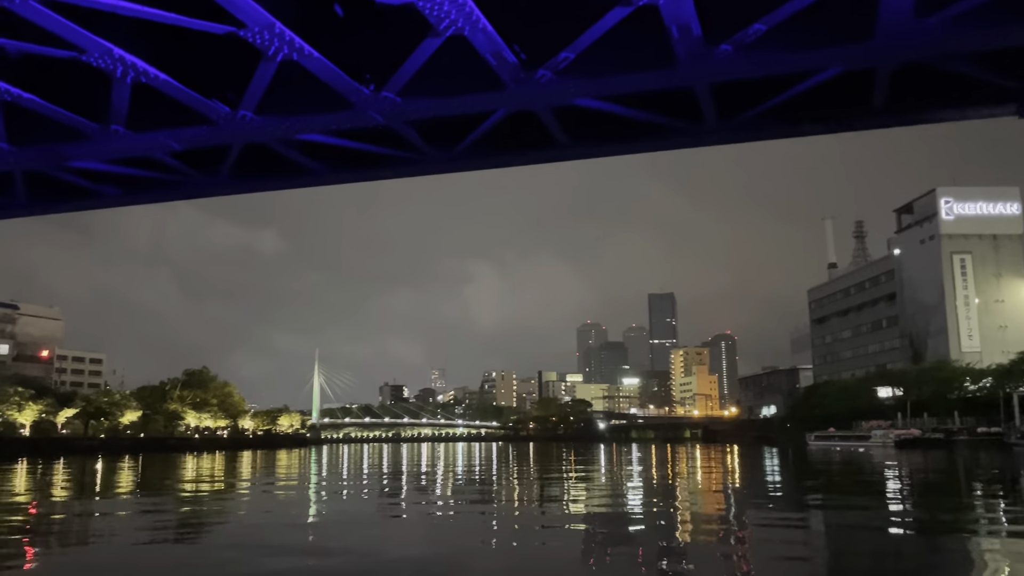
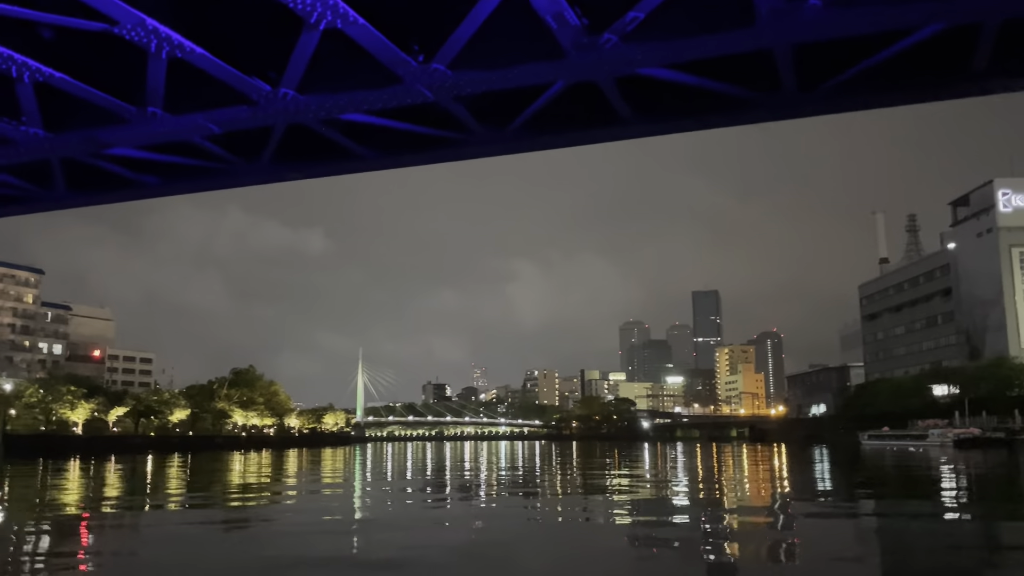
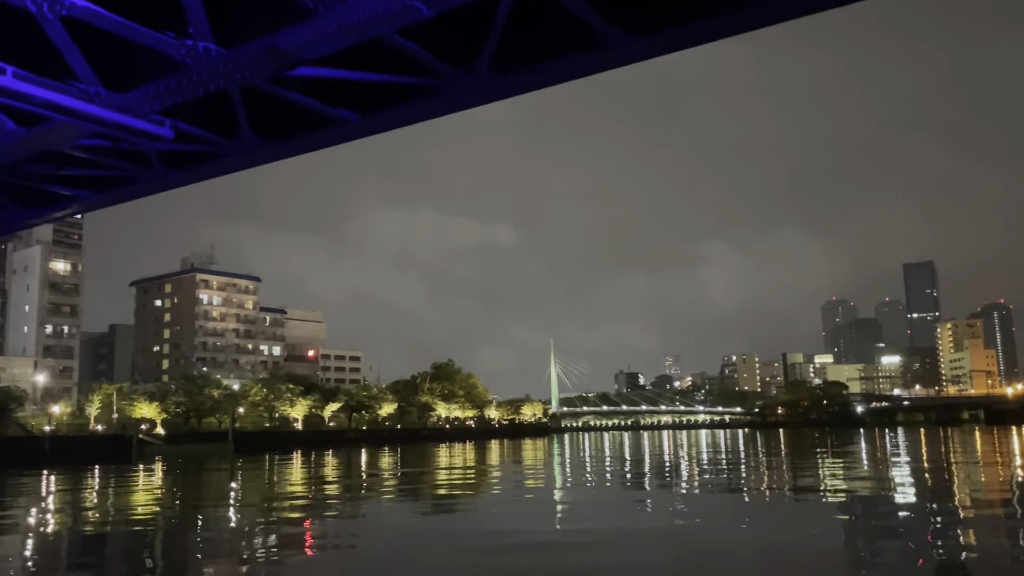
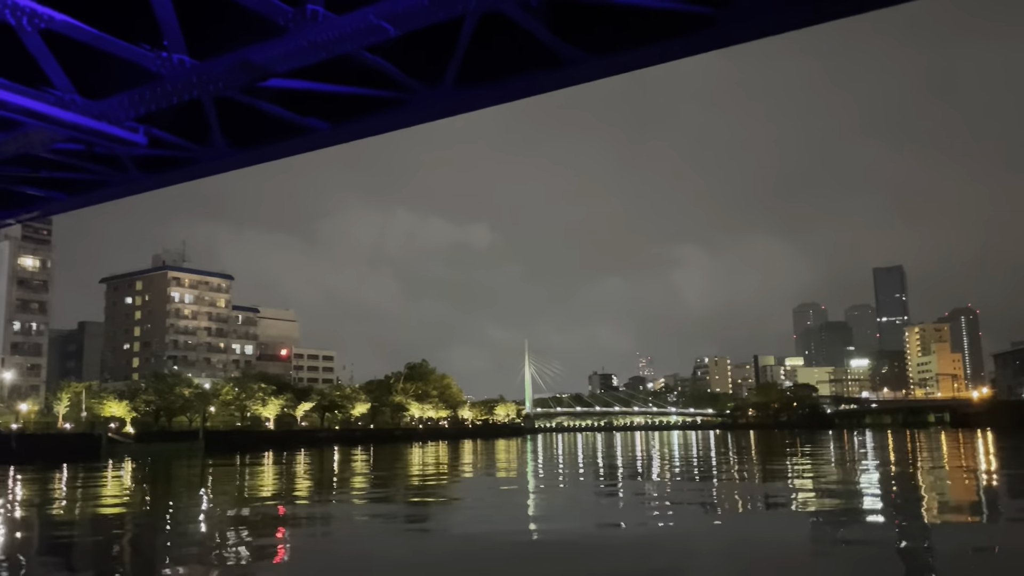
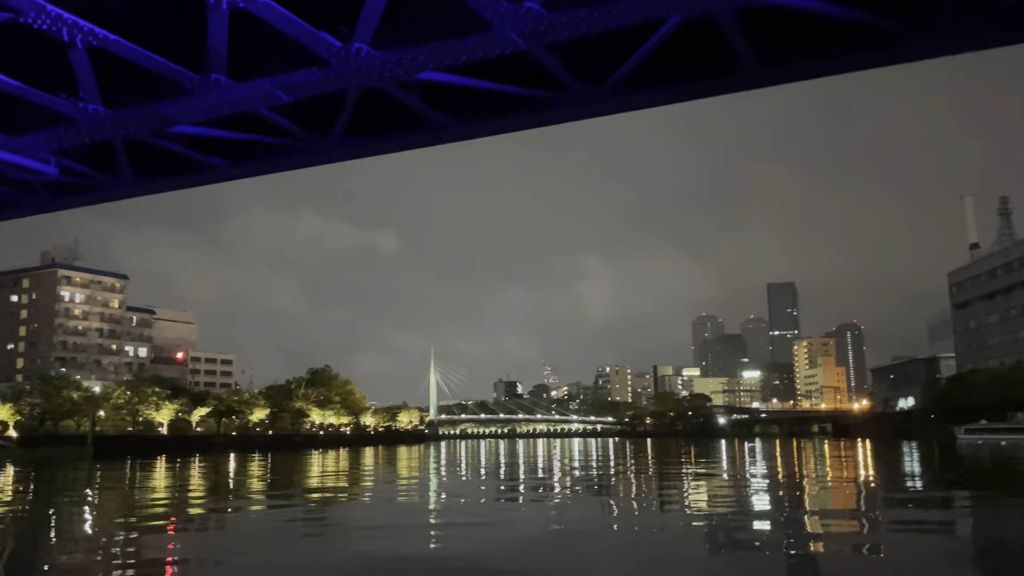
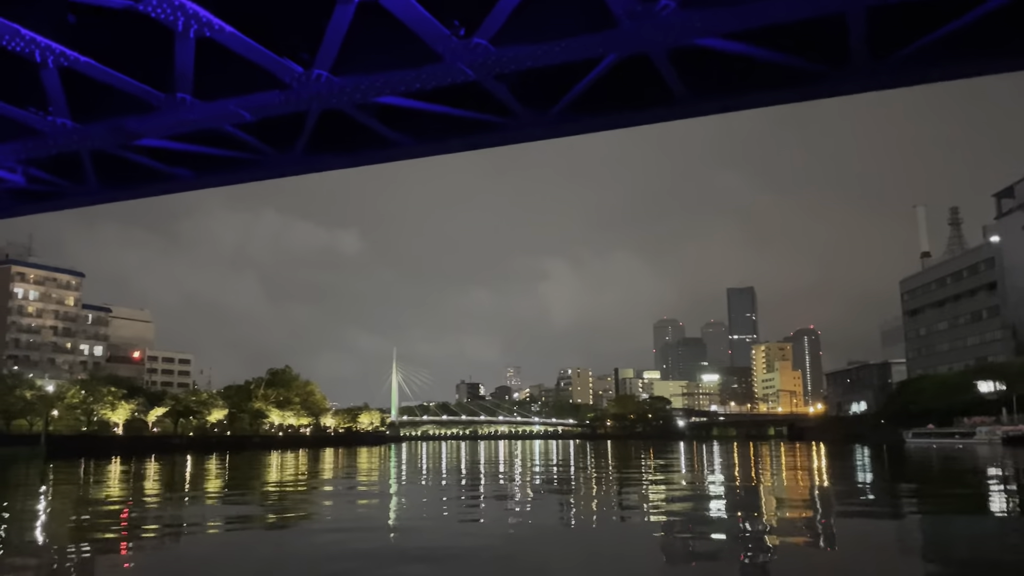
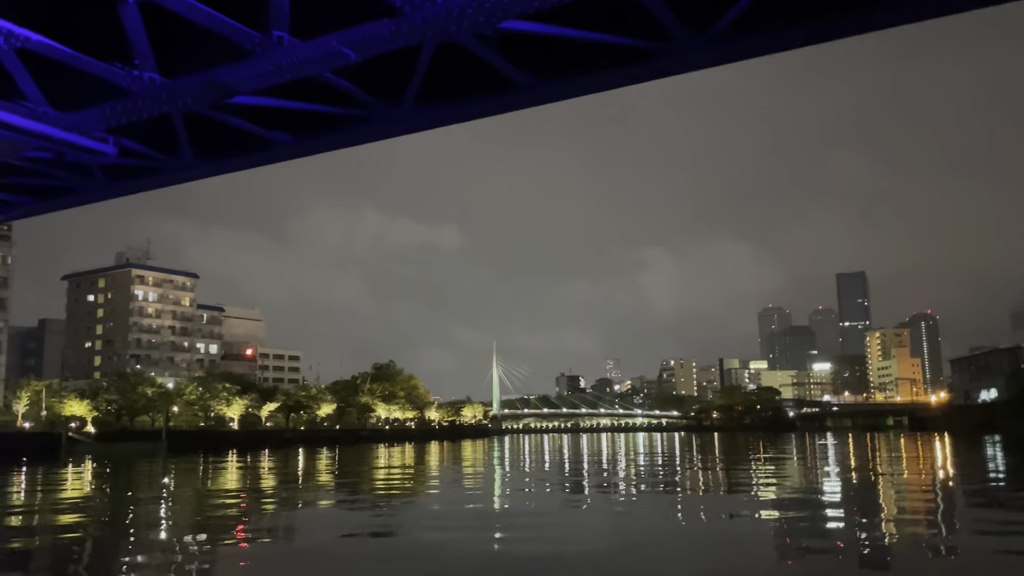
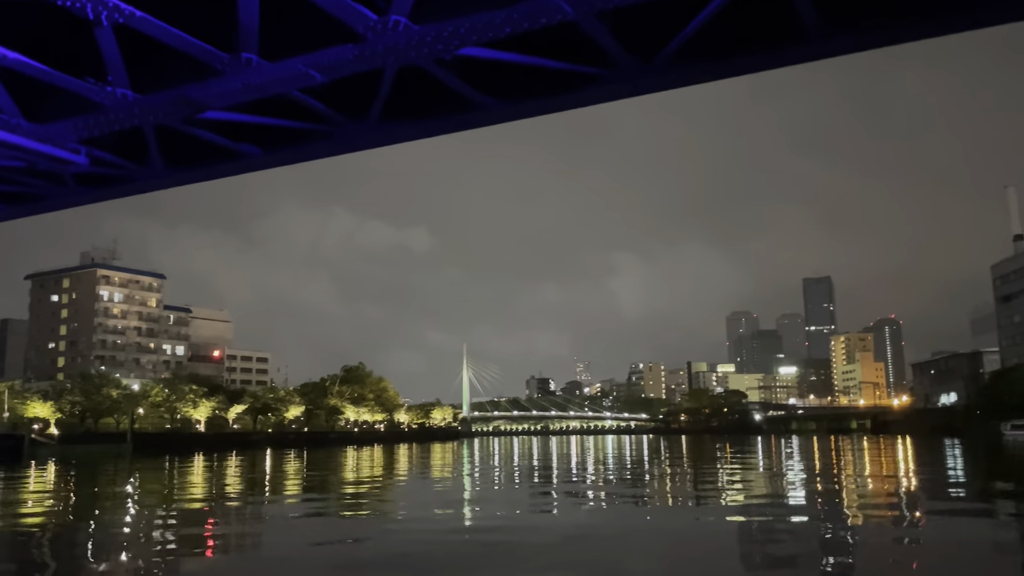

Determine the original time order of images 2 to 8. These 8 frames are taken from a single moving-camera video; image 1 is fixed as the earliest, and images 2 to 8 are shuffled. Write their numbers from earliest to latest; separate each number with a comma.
2, 6, 5, 8, 7, 4, 3
